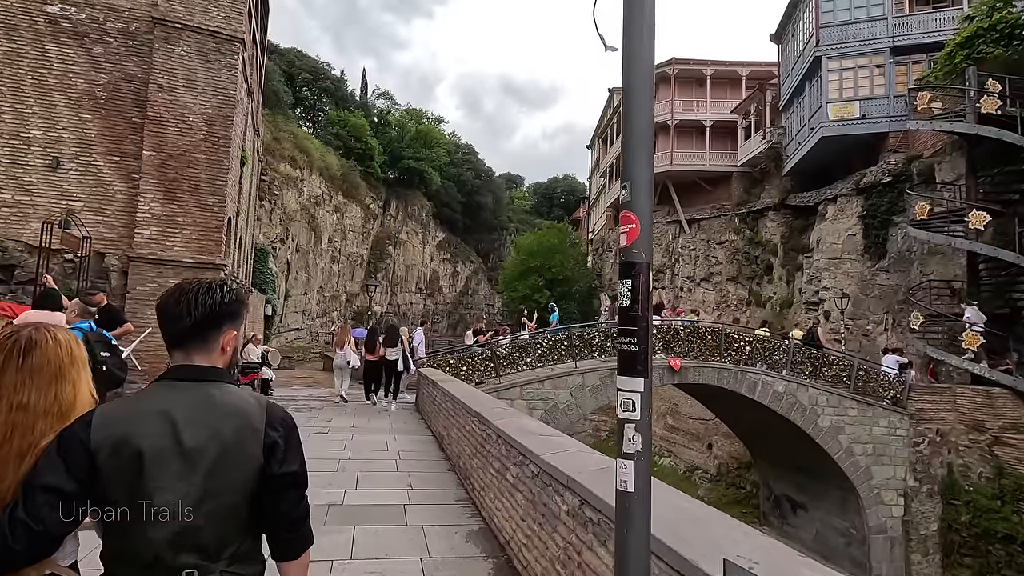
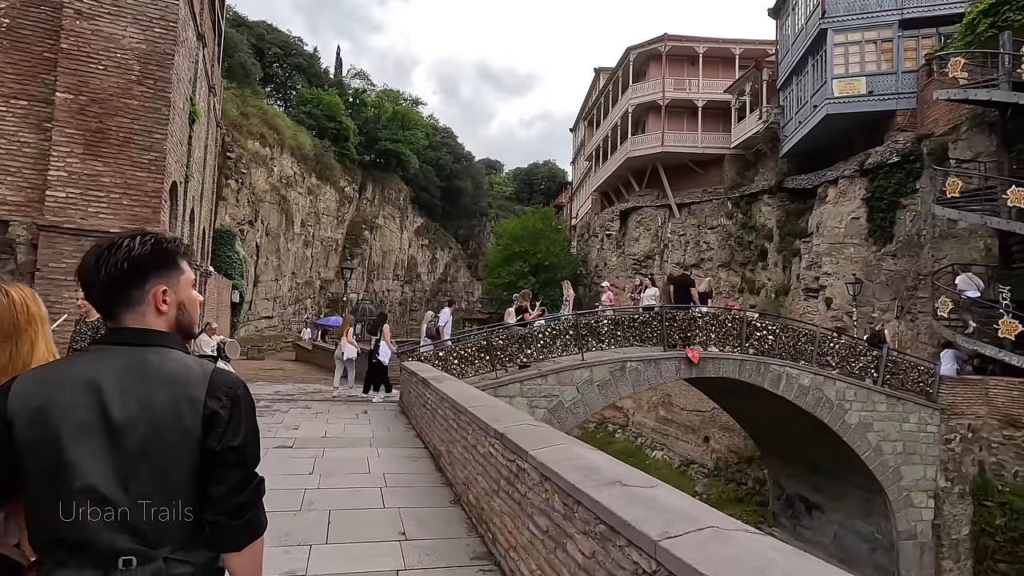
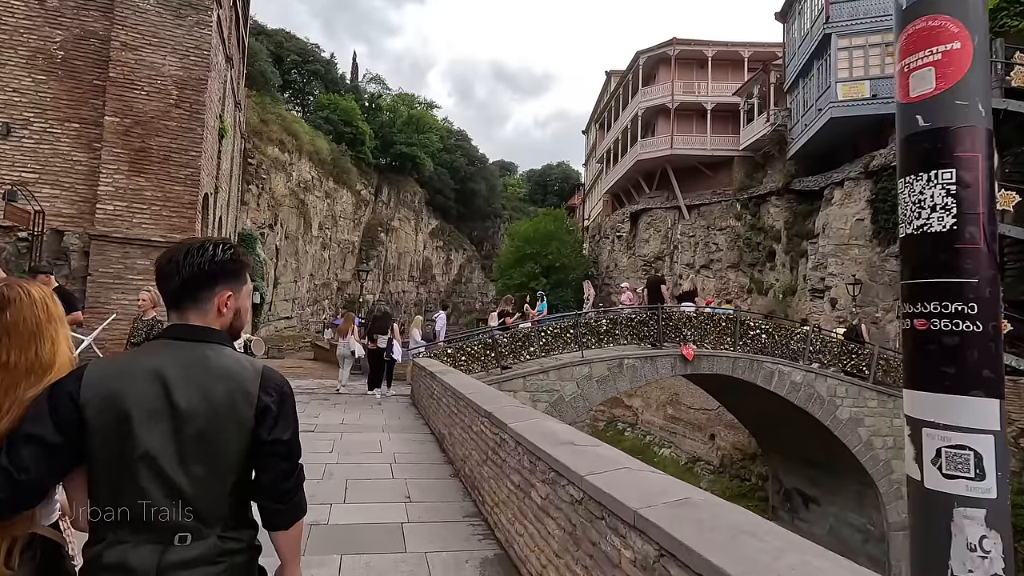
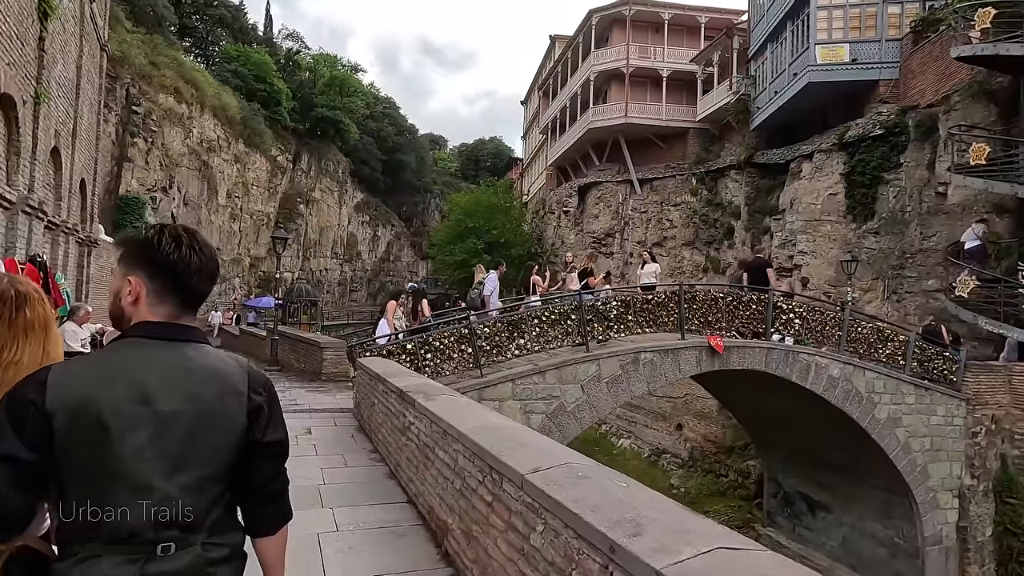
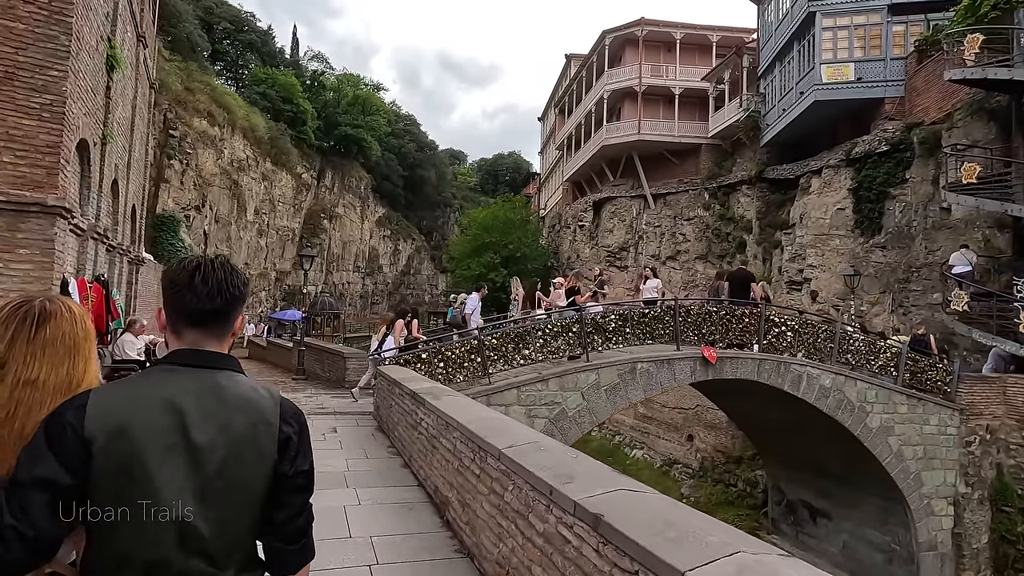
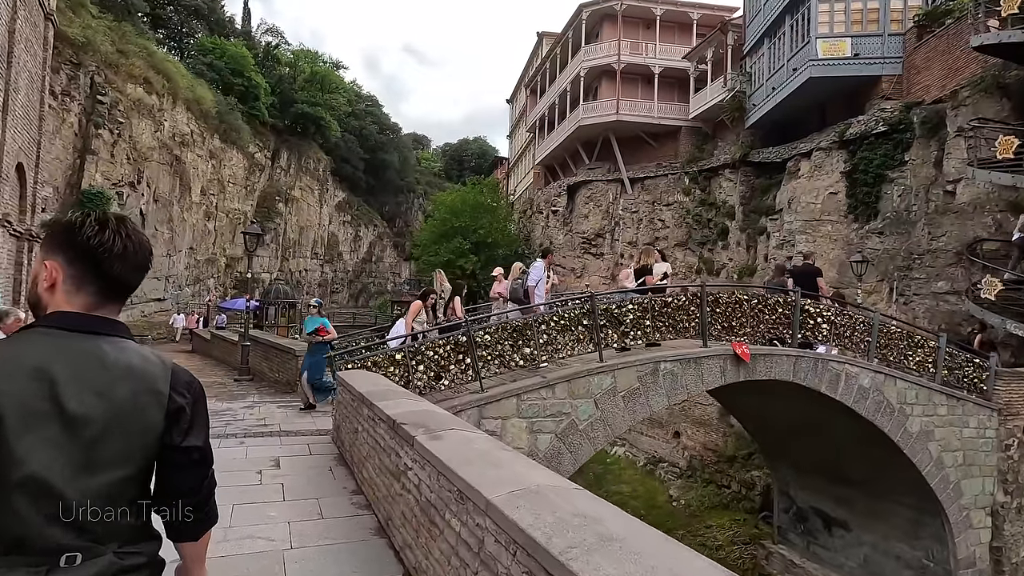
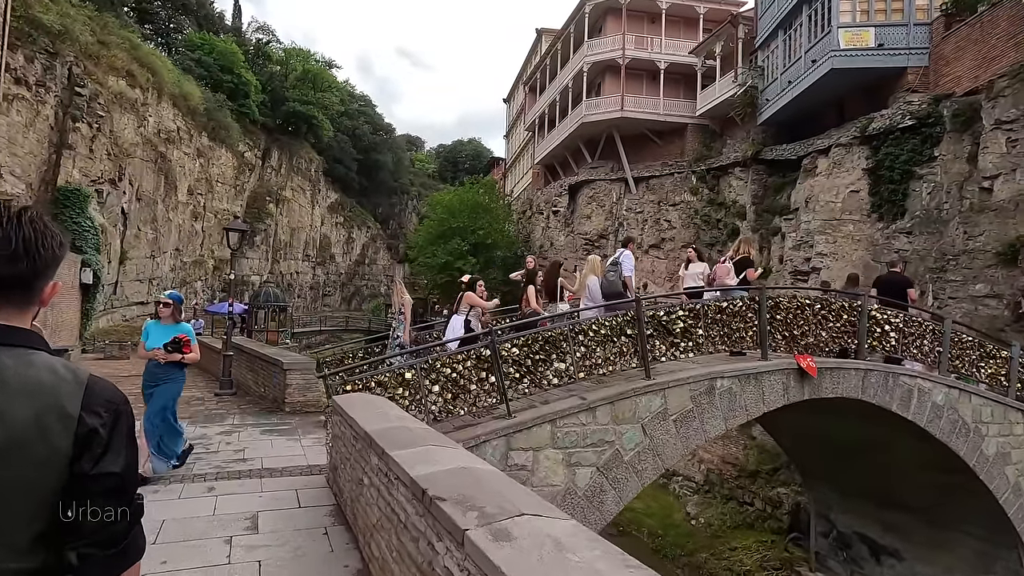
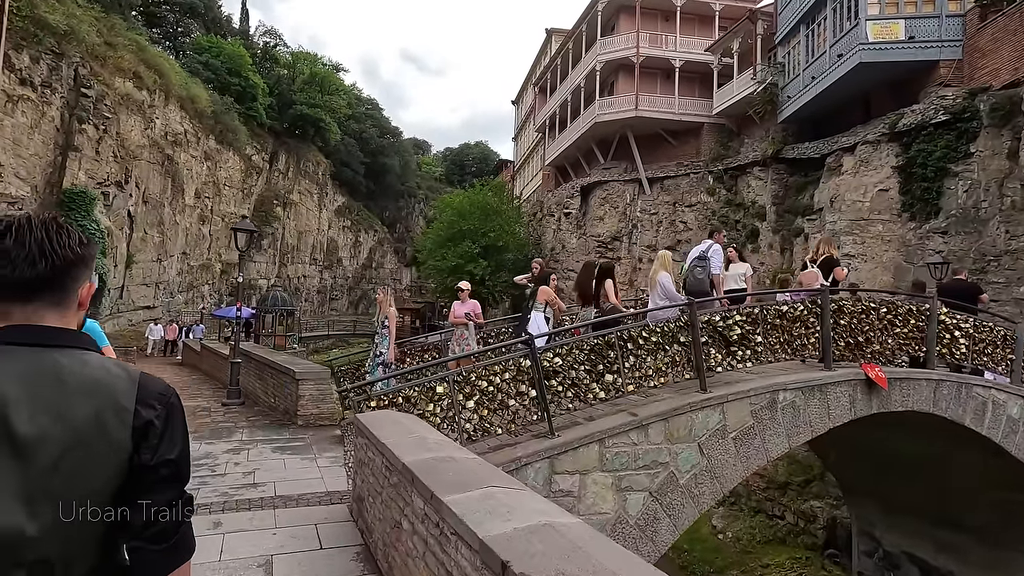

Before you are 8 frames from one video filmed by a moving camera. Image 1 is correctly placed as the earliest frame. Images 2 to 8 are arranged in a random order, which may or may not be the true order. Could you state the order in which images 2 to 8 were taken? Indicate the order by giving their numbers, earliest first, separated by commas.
3, 2, 5, 4, 6, 7, 8
